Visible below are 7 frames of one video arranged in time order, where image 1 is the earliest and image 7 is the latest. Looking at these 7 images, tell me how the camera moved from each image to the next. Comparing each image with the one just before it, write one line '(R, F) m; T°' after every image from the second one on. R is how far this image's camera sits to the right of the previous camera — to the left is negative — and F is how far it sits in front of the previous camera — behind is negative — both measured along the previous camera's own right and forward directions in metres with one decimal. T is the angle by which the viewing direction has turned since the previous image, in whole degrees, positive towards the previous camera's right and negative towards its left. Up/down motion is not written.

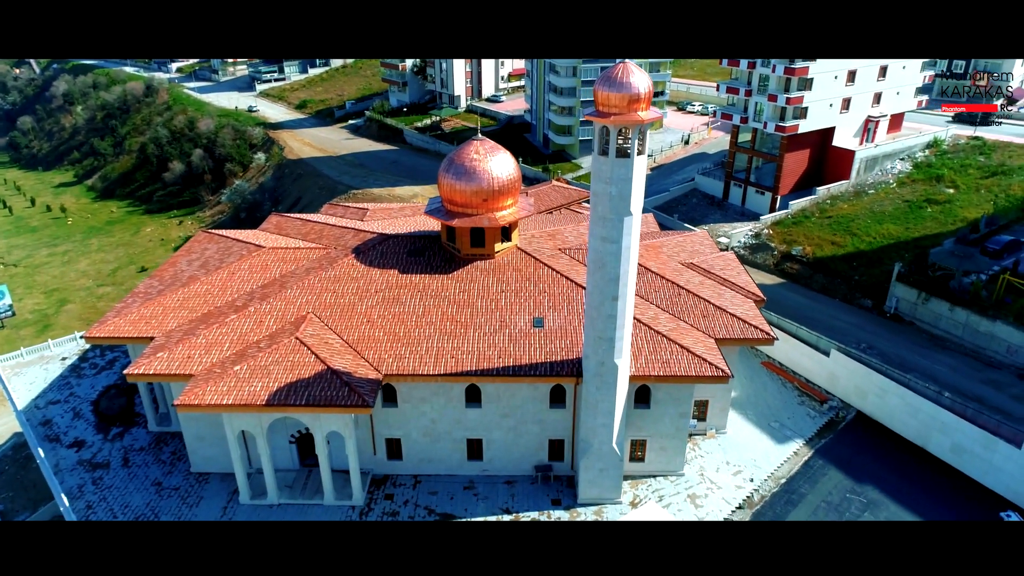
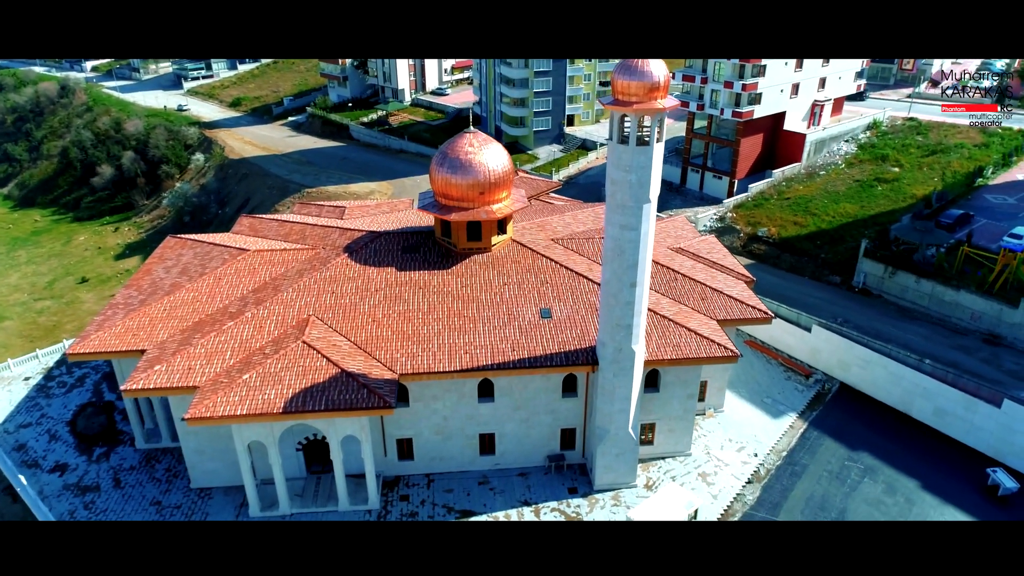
(-2.6, +0.2) m; +6°
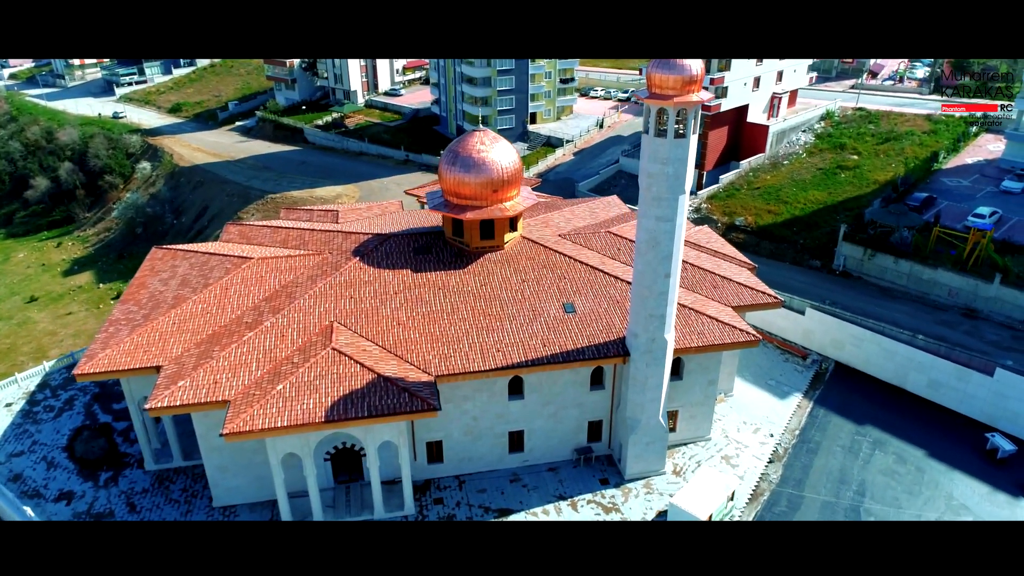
(-3.0, +0.1) m; +5°
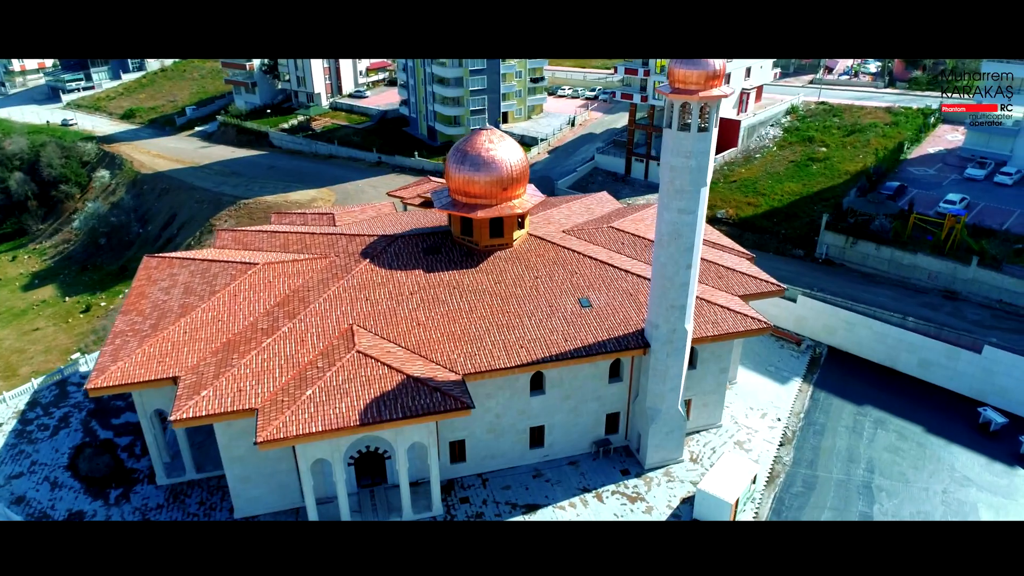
(-2.2, -0.1) m; +4°
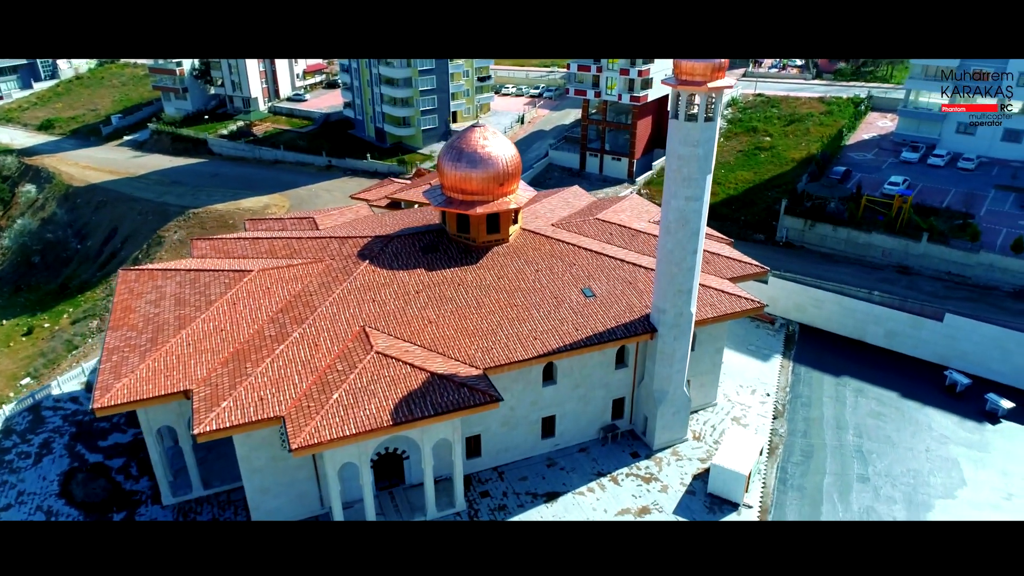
(-2.8, -0.2) m; +6°
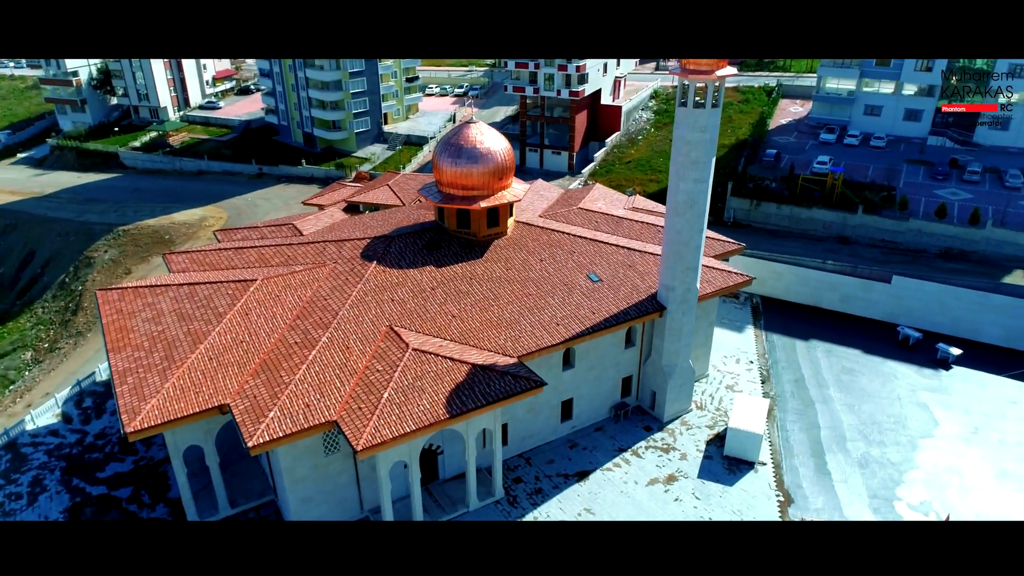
(-4.2, -0.3) m; +8°
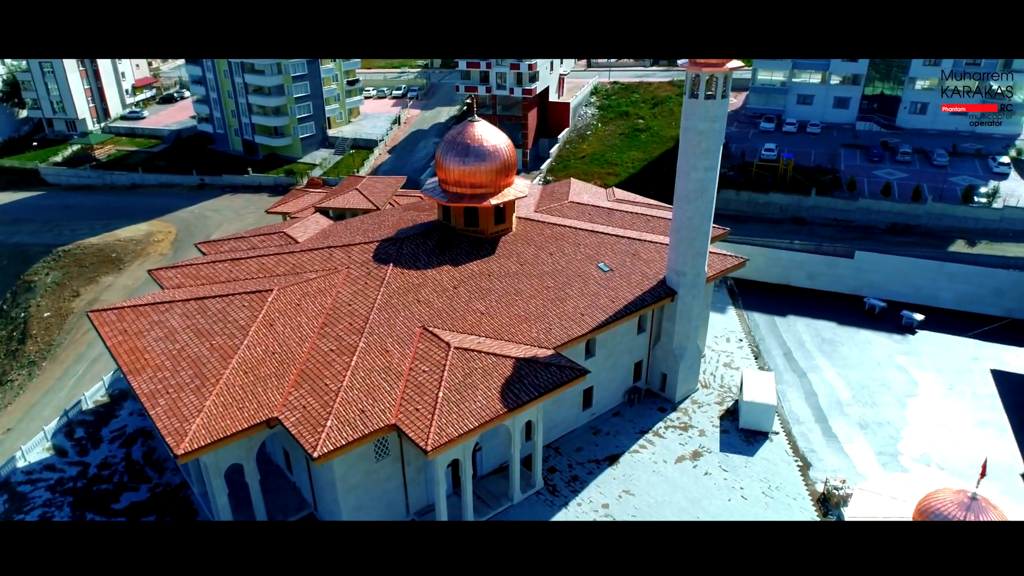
(-3.9, -0.1) m; +7°
